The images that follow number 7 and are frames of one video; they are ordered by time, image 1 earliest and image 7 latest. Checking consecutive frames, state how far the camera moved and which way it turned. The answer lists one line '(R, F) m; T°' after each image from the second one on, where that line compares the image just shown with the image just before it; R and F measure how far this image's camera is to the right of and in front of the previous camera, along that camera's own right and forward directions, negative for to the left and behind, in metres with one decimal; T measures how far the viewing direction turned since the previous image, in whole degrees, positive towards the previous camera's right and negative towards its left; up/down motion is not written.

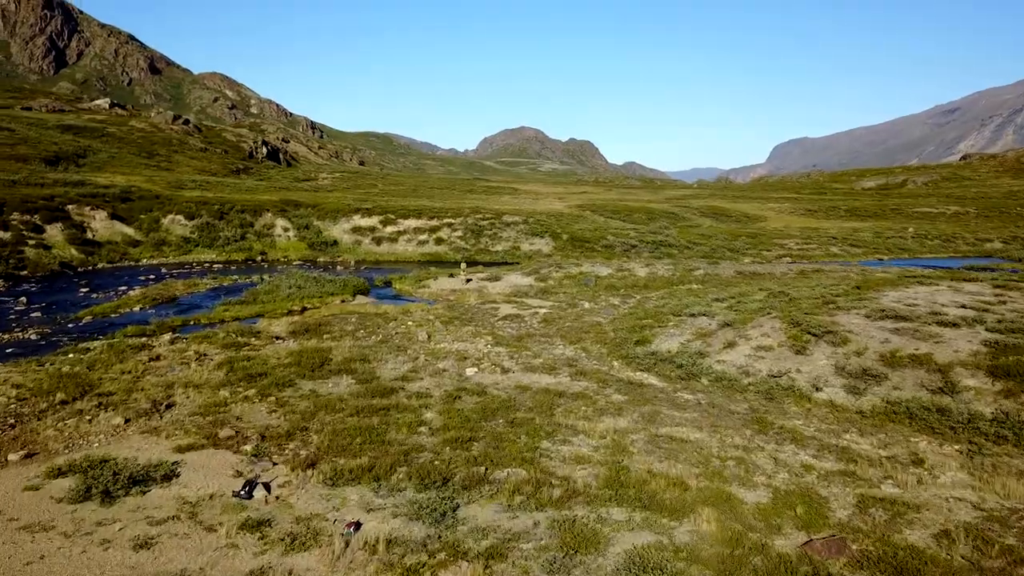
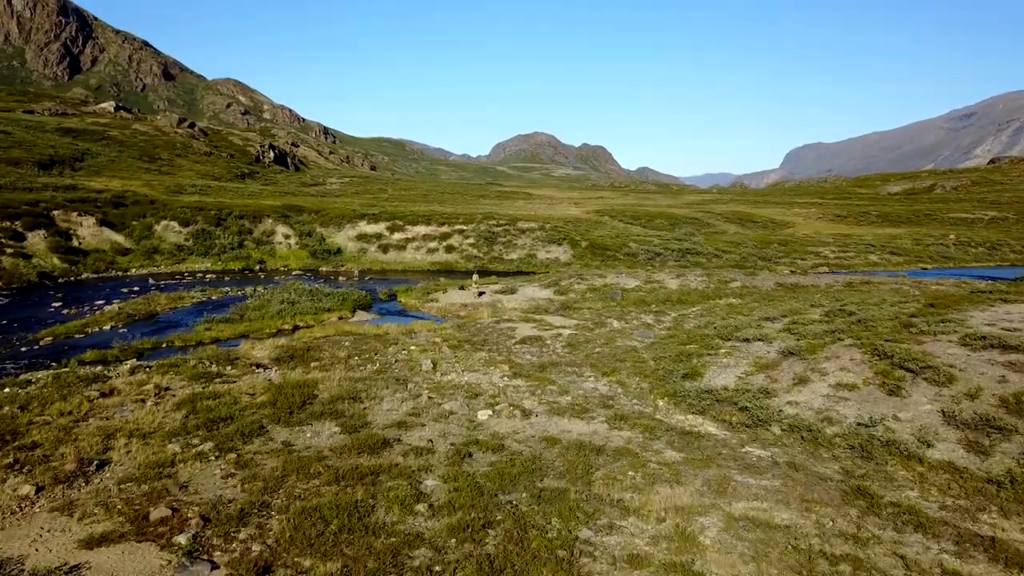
(-0.3, +5.5) m; -1°
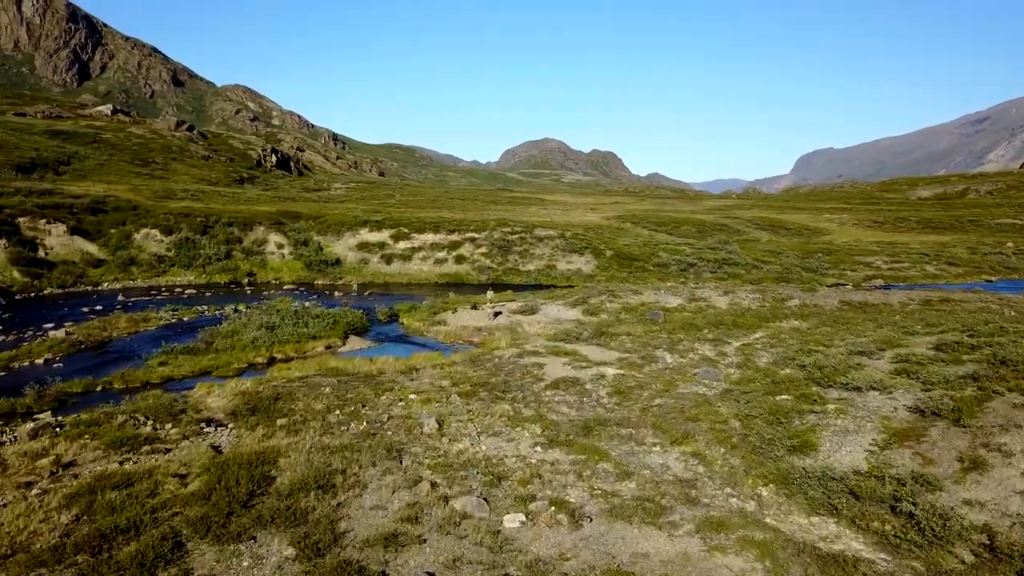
(-0.6, +7.9) m; -1°
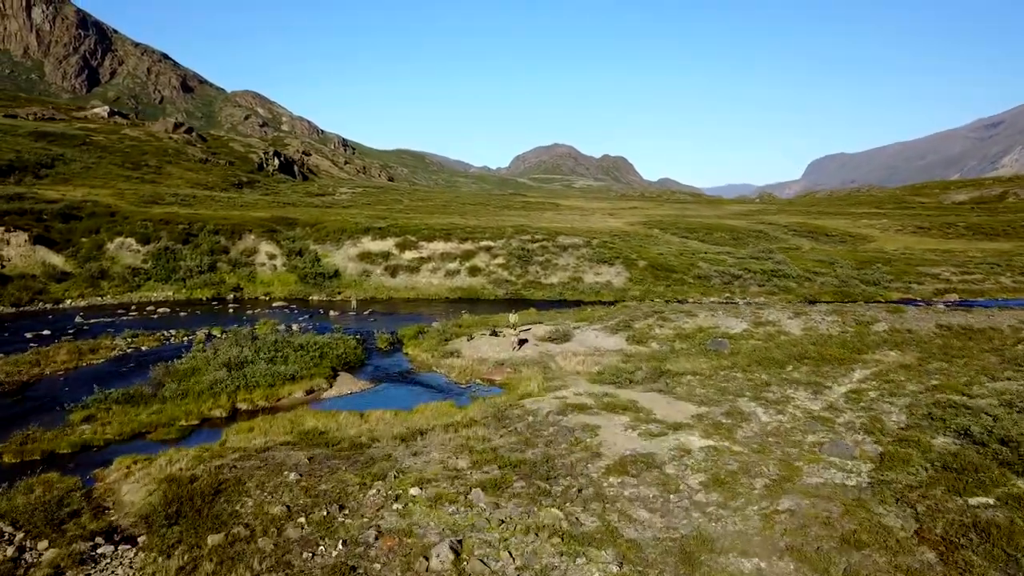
(-0.8, +8.2) m; -1°
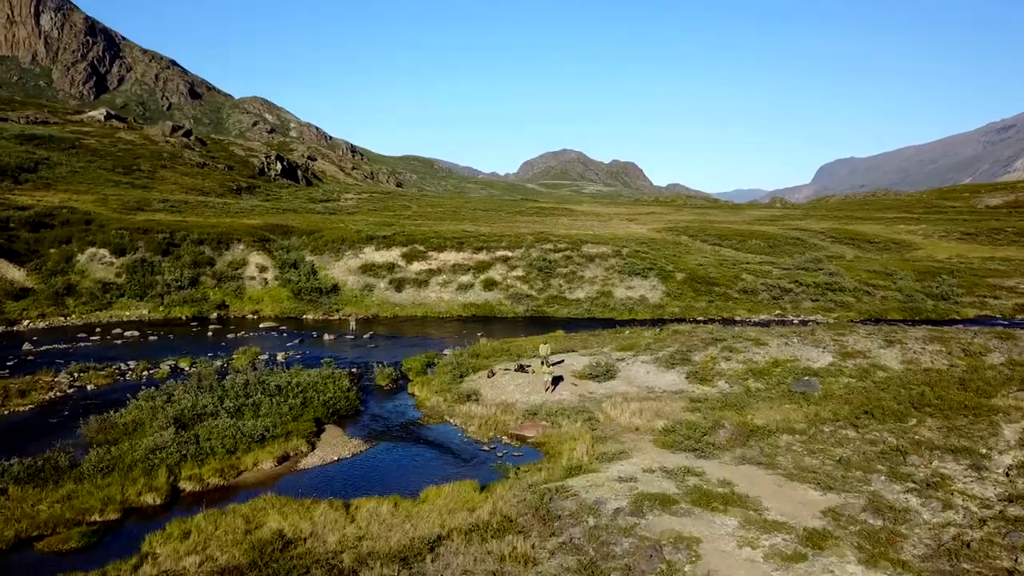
(-0.8, +7.2) m; -1°
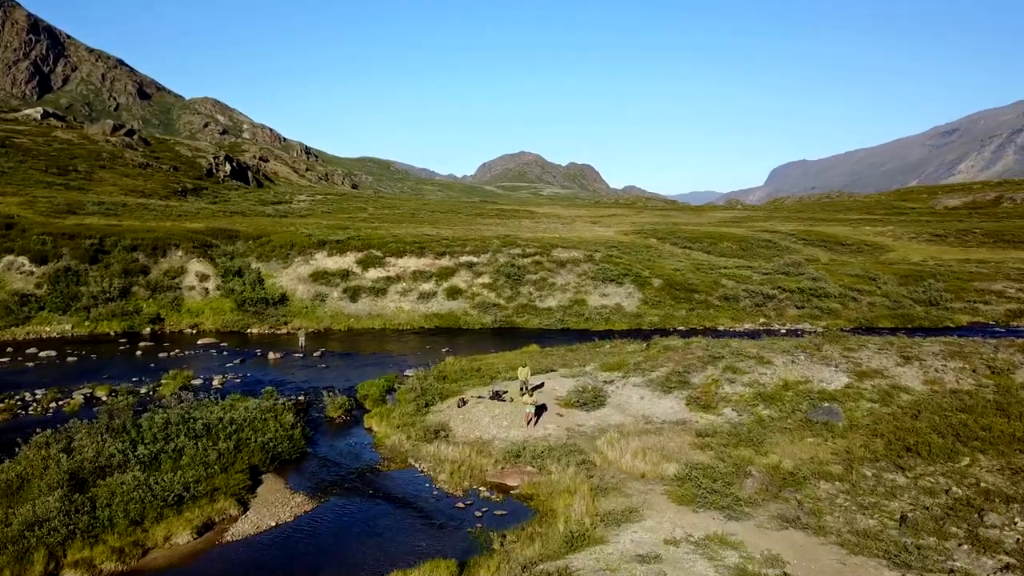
(-0.5, +4.2) m; +3°
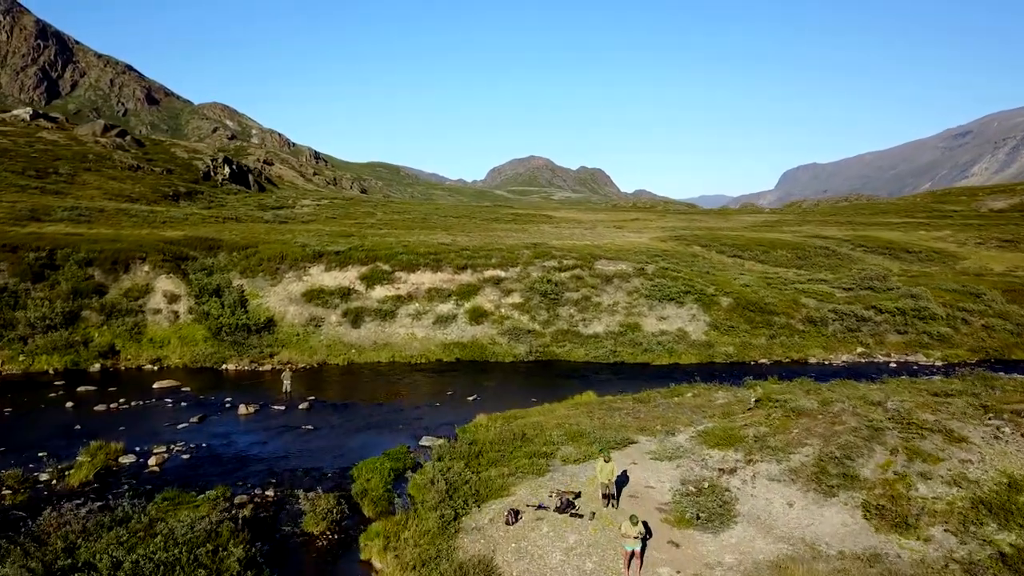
(-1.4, +9.5) m; -1°
